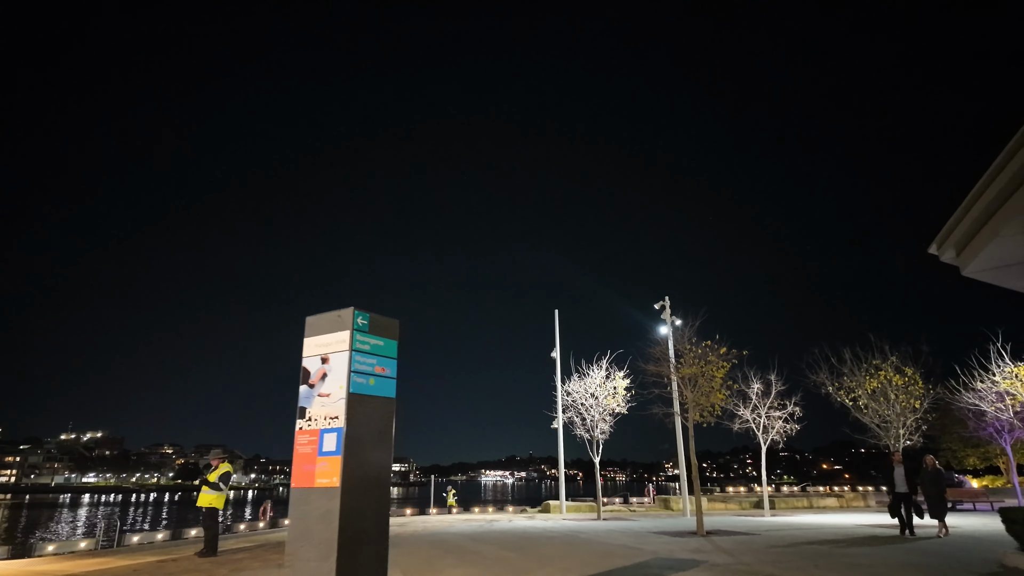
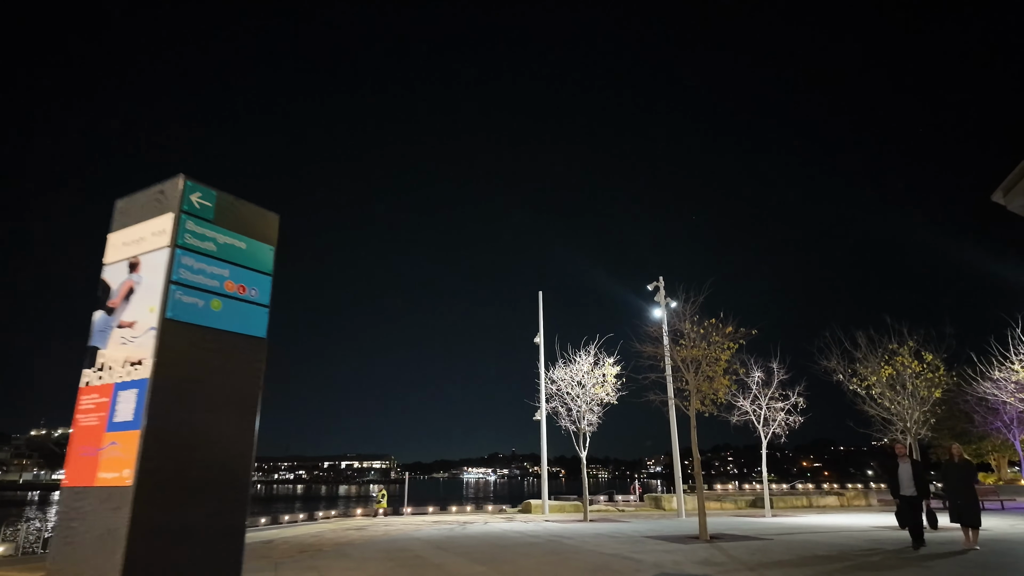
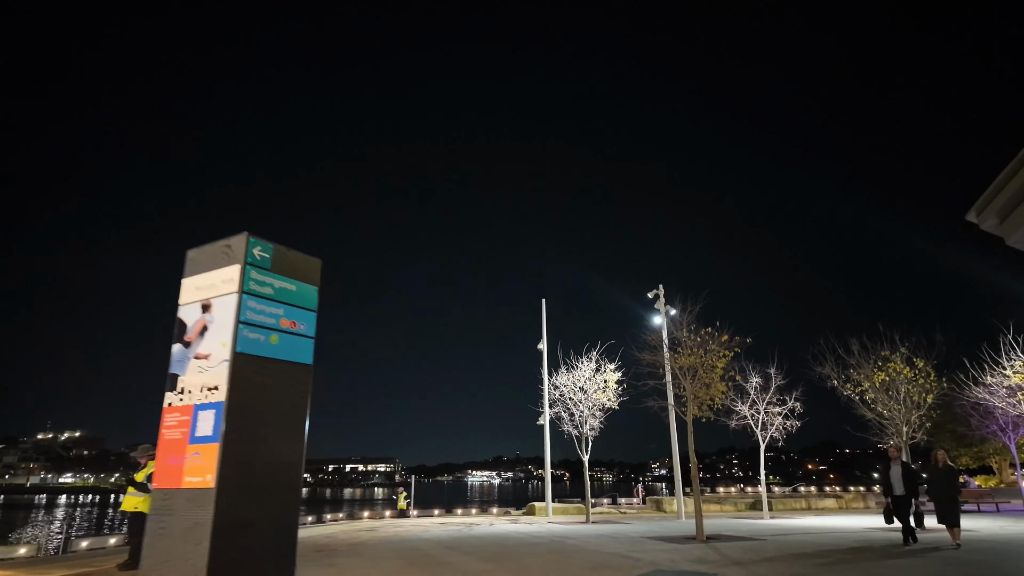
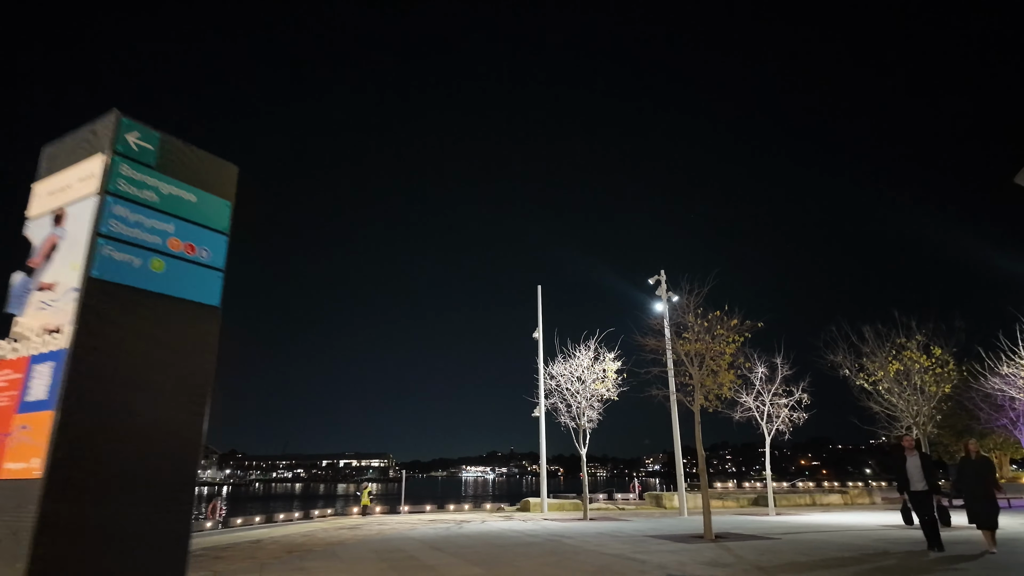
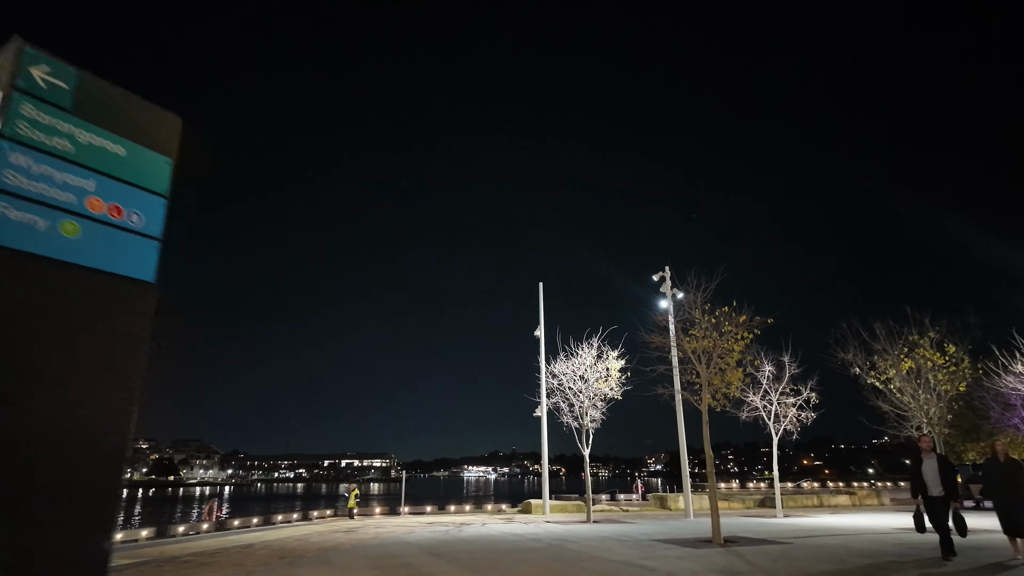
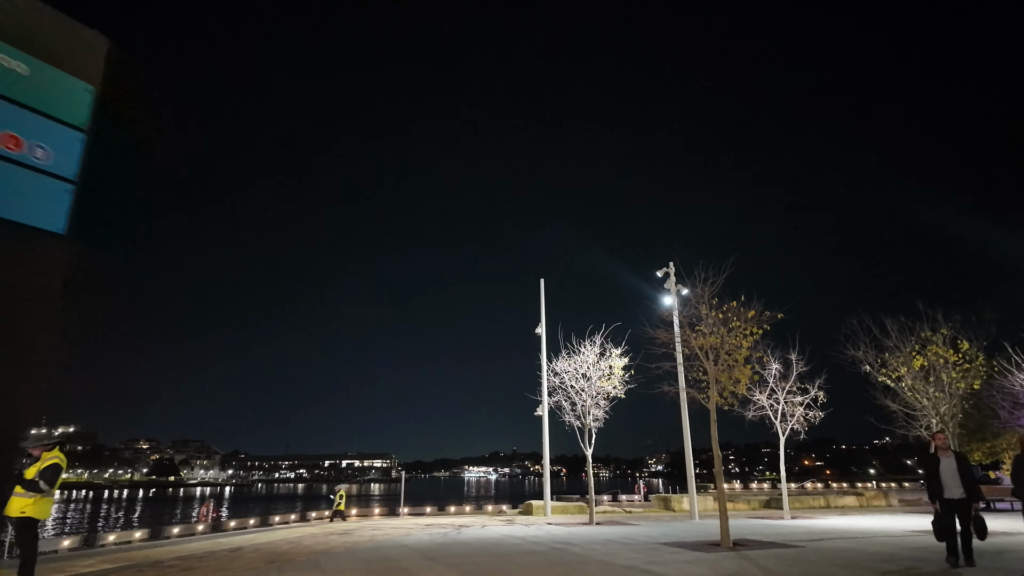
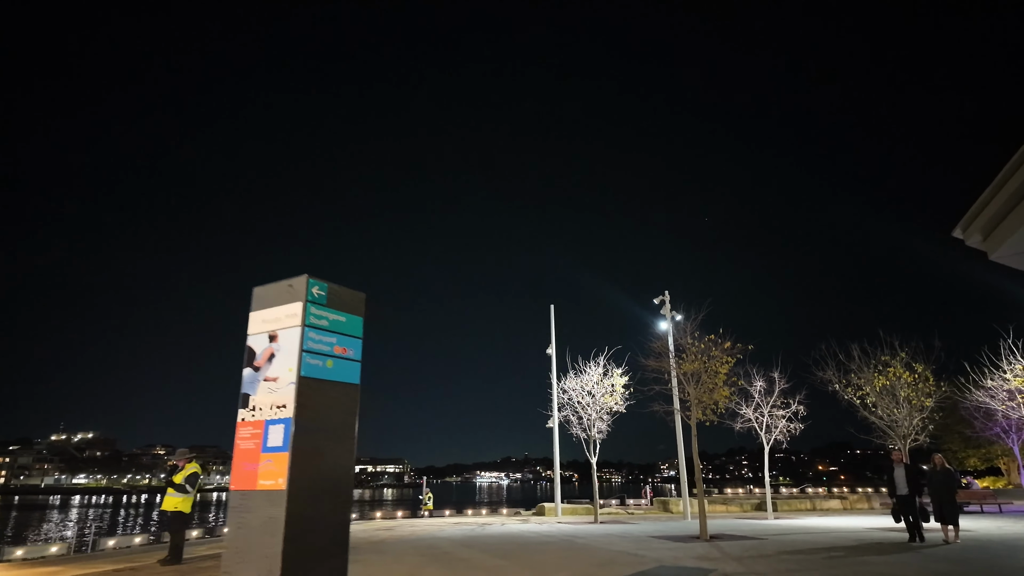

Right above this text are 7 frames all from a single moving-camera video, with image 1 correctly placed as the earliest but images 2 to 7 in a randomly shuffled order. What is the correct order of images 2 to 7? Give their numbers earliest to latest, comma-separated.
7, 3, 2, 4, 5, 6
